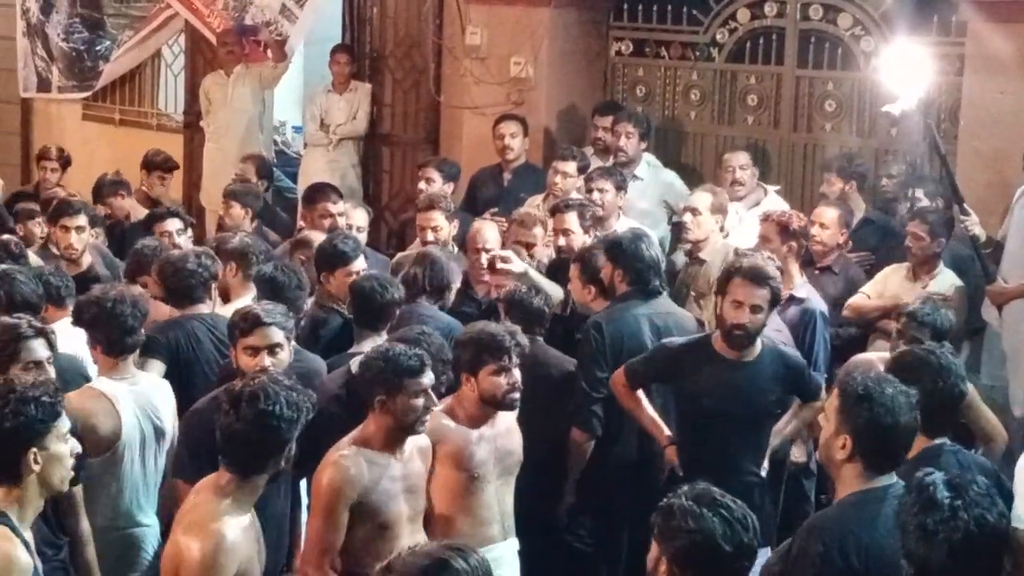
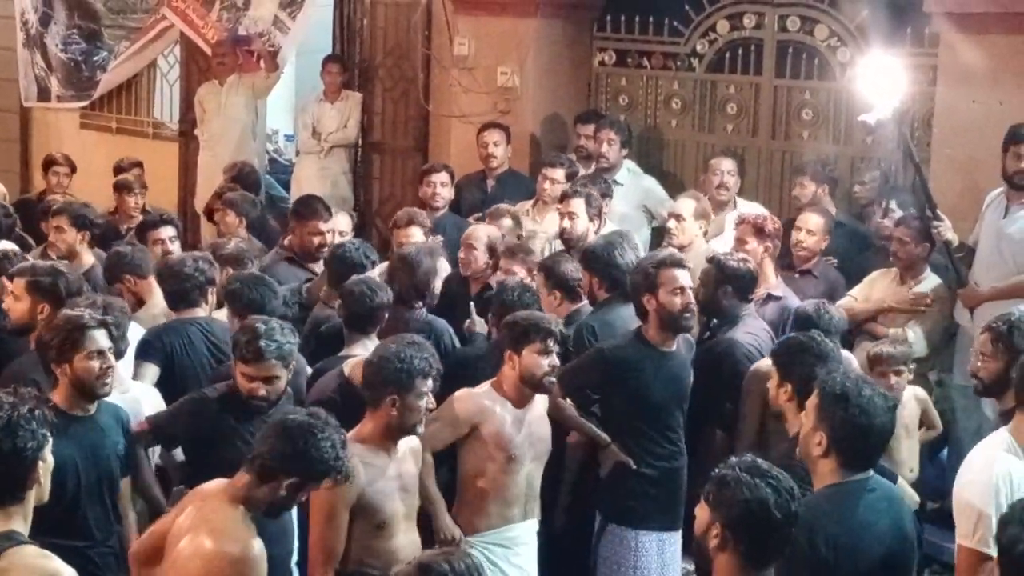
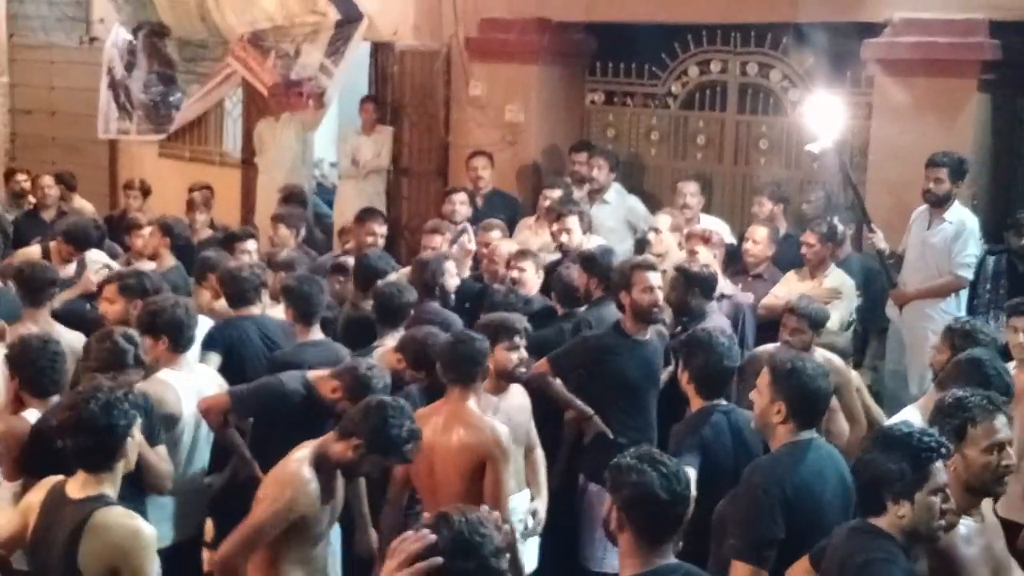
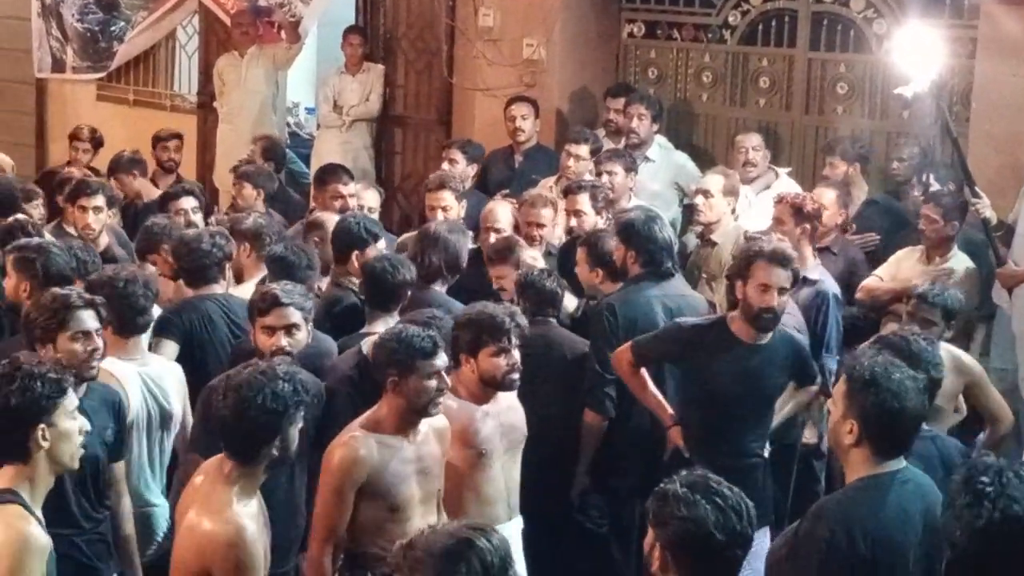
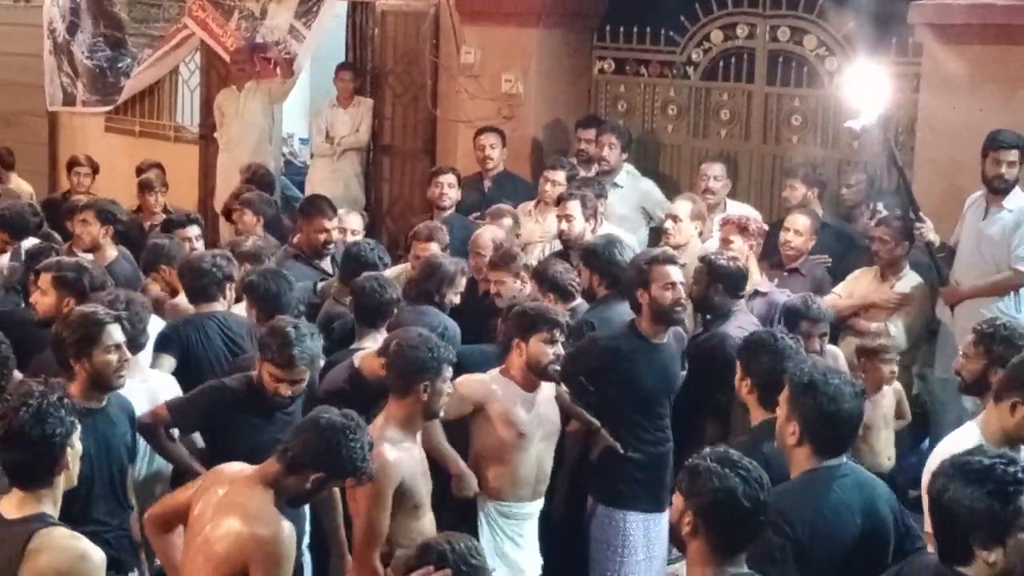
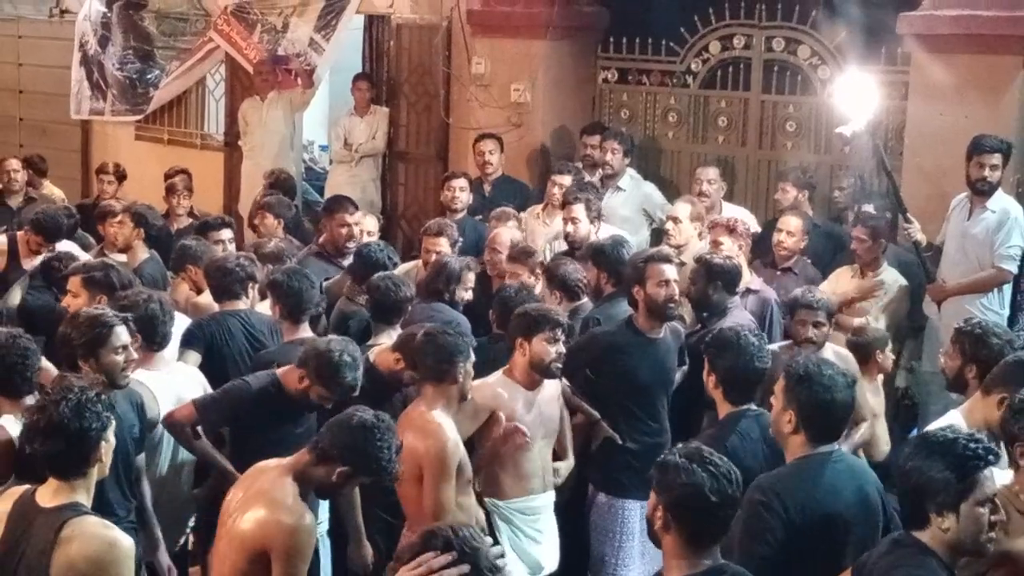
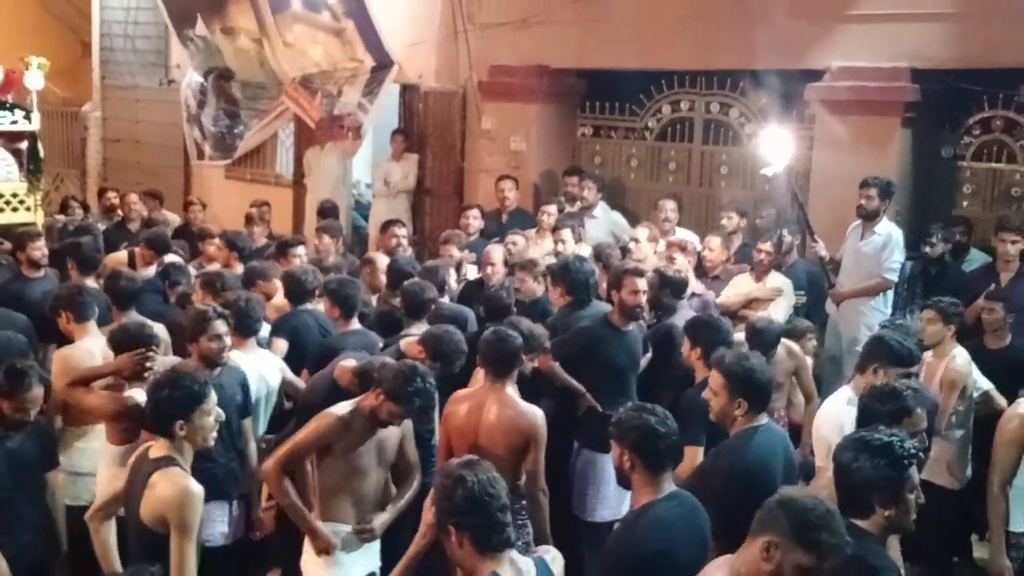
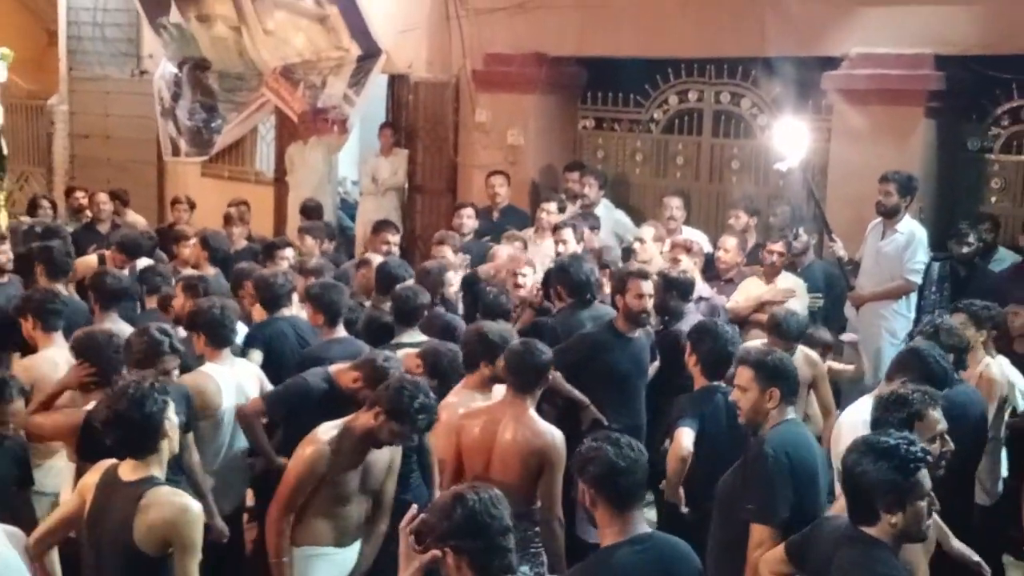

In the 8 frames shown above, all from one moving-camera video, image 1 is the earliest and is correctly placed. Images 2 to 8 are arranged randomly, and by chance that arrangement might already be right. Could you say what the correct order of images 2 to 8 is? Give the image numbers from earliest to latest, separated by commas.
4, 2, 5, 6, 3, 8, 7
